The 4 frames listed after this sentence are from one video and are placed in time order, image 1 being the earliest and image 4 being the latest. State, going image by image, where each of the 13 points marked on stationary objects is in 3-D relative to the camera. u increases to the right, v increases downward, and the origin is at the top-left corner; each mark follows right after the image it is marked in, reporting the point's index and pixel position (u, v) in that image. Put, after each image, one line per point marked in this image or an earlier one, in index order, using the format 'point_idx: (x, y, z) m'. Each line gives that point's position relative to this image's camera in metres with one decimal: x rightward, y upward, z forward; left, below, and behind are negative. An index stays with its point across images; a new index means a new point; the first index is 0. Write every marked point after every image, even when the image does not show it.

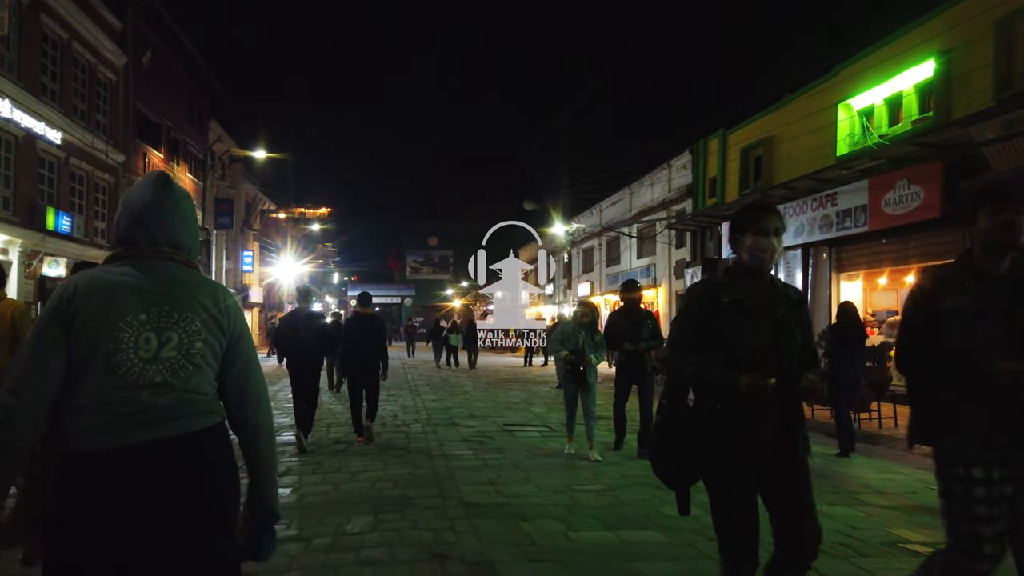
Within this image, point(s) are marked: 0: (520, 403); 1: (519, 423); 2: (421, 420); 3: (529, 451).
0: (+0.1, -1.9, +11.6) m
1: (+0.1, -1.7, +9.0) m
2: (-1.2, -1.7, +9.4) m
3: (+0.2, -1.6, +7.0) m
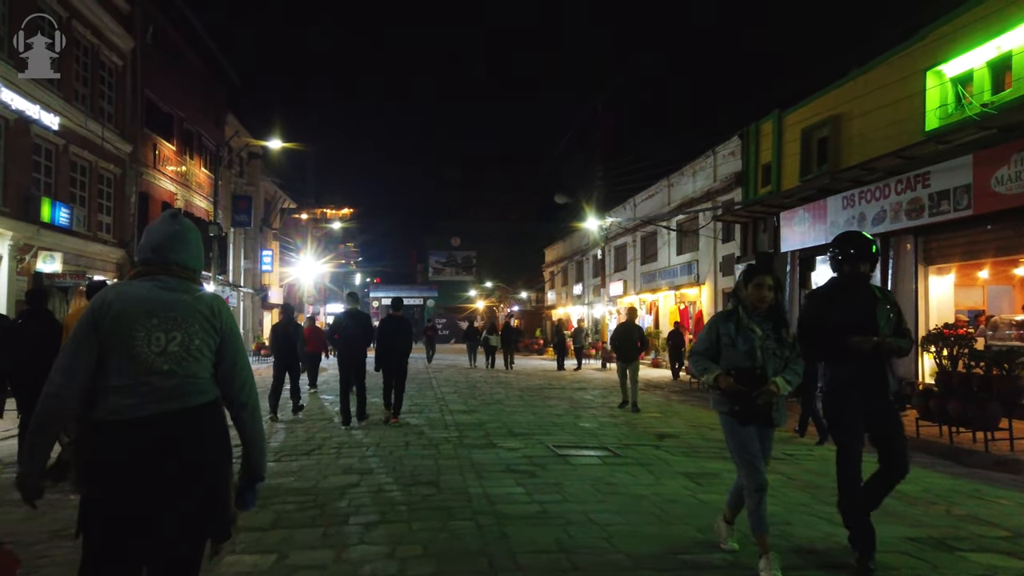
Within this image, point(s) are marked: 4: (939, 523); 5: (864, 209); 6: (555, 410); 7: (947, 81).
0: (+0.7, -1.8, +10.0) m
1: (+0.6, -1.6, +7.4) m
2: (-0.7, -1.6, +7.8) m
3: (+0.6, -1.5, +5.3) m
4: (+2.6, -1.5, +4.5) m
5: (+6.4, +1.4, +13.1) m
6: (+0.7, -1.8, +11.0) m
7: (+7.1, +3.4, +11.7) m
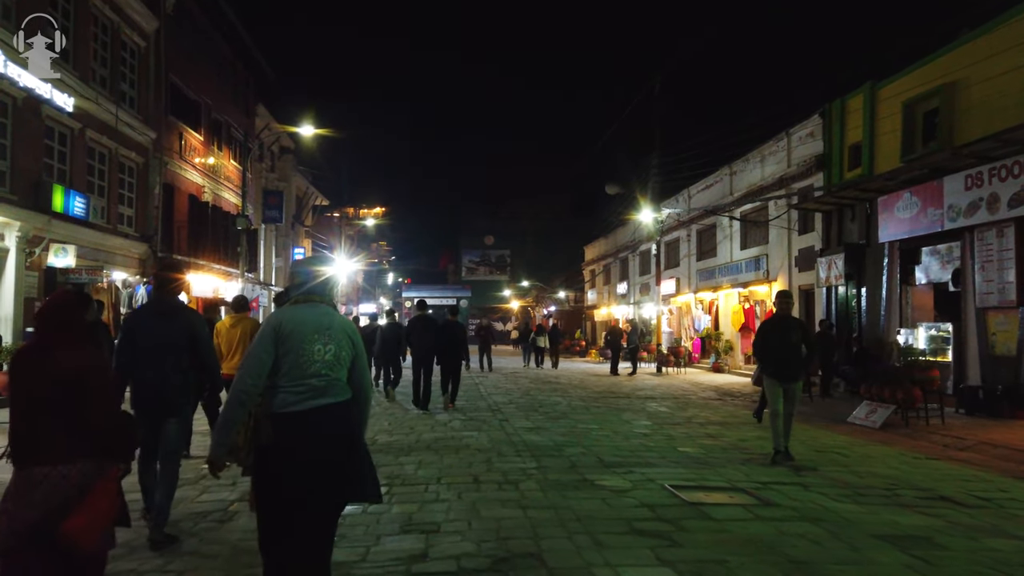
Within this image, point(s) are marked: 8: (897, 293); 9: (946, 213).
0: (+1.6, -1.7, +8.2) m
1: (+1.4, -1.5, +5.6) m
2: (+0.1, -1.5, +6.1) m
3: (+1.3, -1.4, +3.6) m
4: (+3.3, -1.4, +2.6) m
5: (+7.4, +1.5, +11.1) m
6: (+1.6, -1.8, +9.2) m
7: (+8.0, +3.4, +9.7) m
8: (+7.4, -0.1, +13.9) m
9: (+7.3, +1.3, +12.1) m
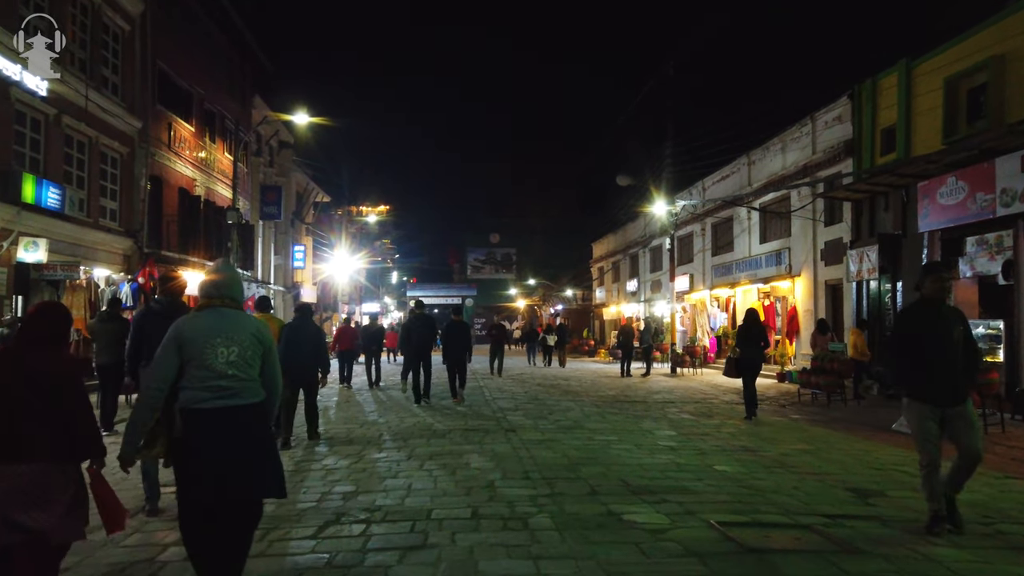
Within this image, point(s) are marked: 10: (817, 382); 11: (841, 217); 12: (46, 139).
0: (+1.7, -1.6, +7.1) m
1: (+1.4, -1.4, +4.5) m
2: (+0.2, -1.5, +5.0) m
3: (+1.4, -1.3, +2.5) m
4: (+3.3, -1.3, +1.5) m
5: (+7.5, +1.6, +9.9) m
6: (+1.7, -1.7, +8.1) m
7: (+8.1, +3.6, +8.5) m
8: (+7.5, 0.0, +12.8) m
9: (+7.4, +1.4, +11.0) m
10: (+5.4, -1.7, +12.9) m
11: (+7.3, +1.6, +15.9) m
12: (-9.1, +2.9, +14.2) m
